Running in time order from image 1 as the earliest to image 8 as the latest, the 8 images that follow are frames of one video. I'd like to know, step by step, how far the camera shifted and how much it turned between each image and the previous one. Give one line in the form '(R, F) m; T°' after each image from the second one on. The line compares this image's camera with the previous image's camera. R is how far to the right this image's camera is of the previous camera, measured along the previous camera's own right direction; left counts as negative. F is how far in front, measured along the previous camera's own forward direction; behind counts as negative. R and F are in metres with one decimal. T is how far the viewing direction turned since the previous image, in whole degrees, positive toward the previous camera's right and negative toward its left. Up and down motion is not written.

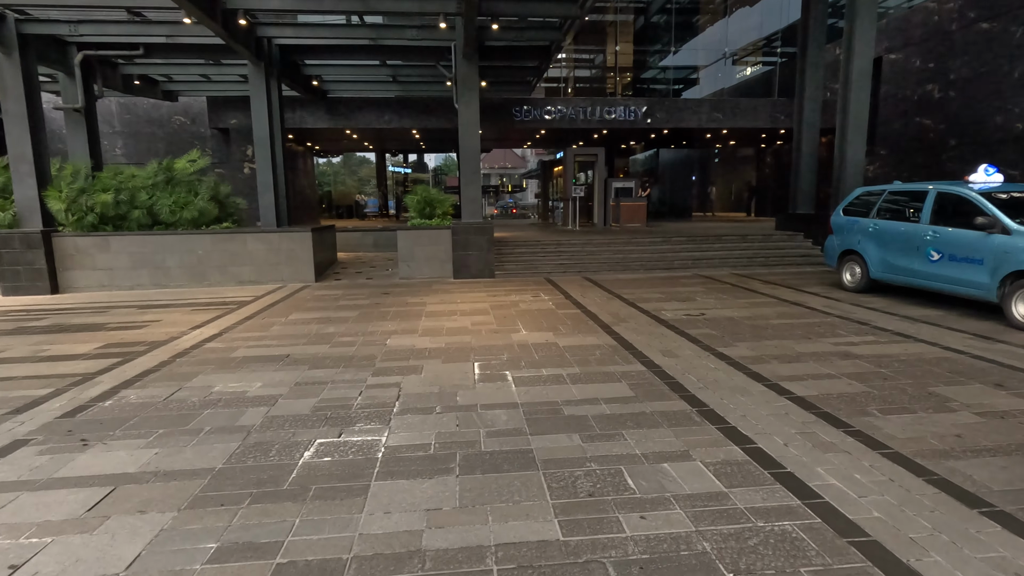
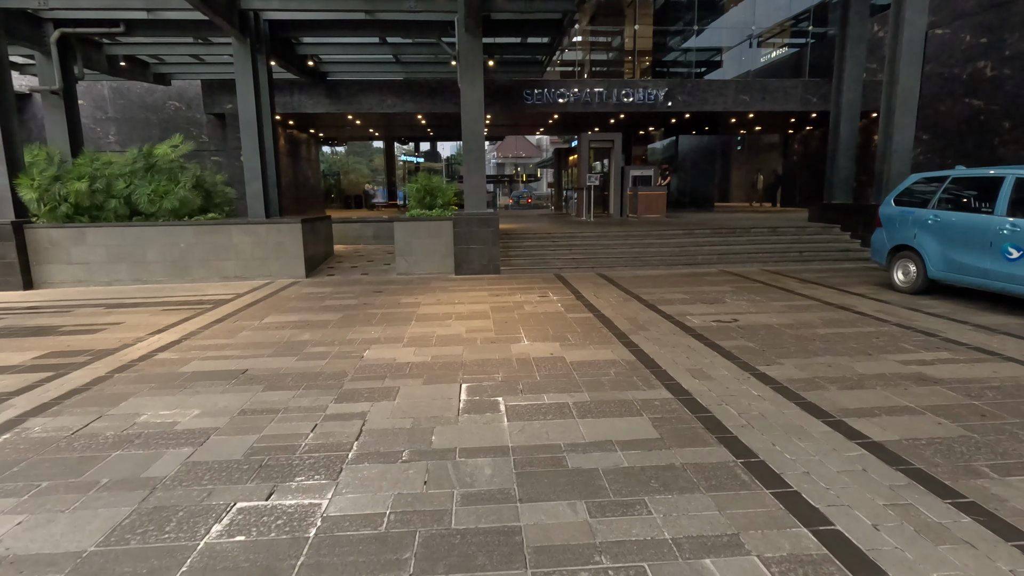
(+0.2, +1.0) m; -2°
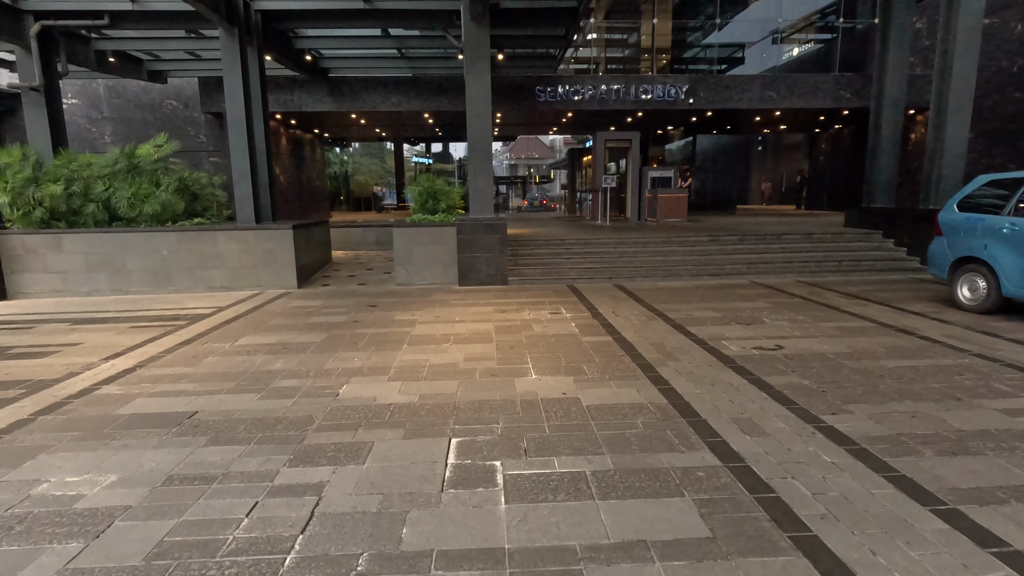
(+0.1, +1.0) m; -1°
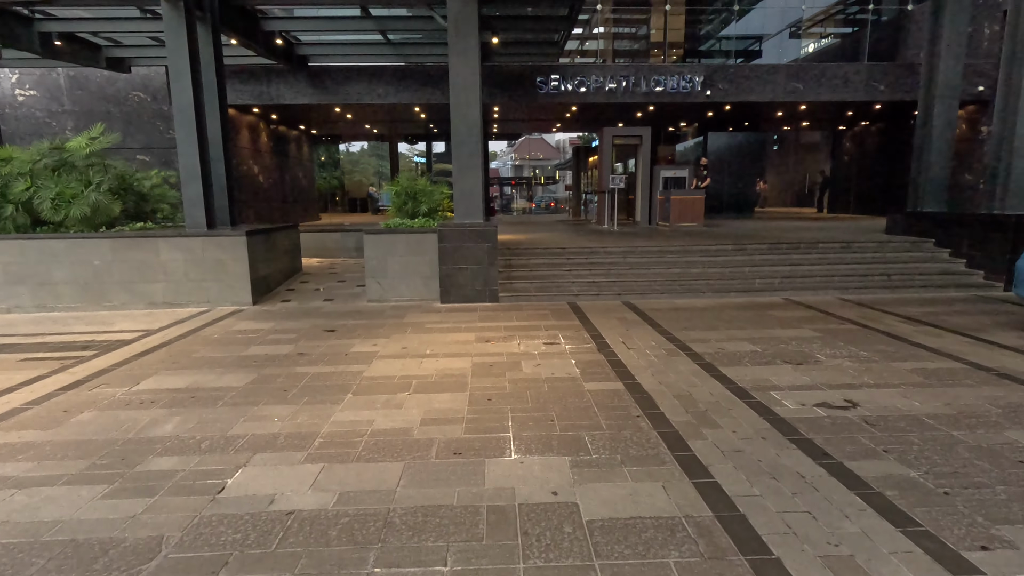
(+0.2, +1.5) m; -1°
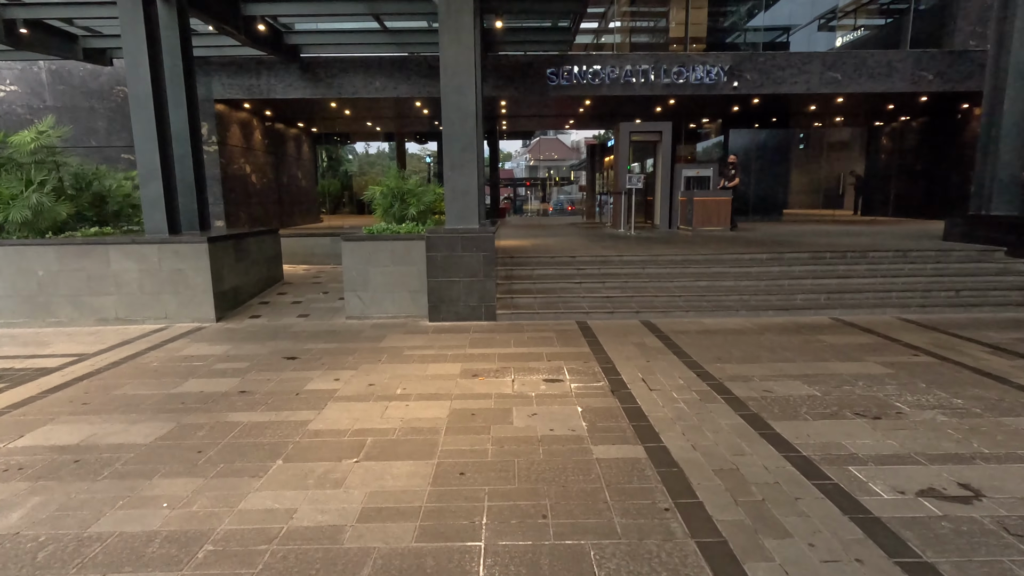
(+0.2, +1.2) m; -2°
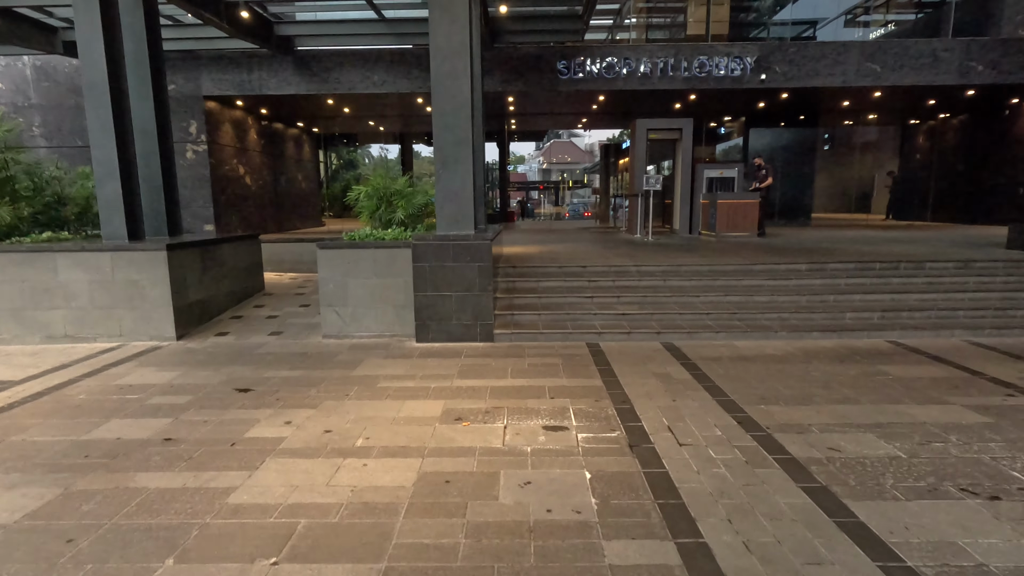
(+0.2, +1.0) m; -1°
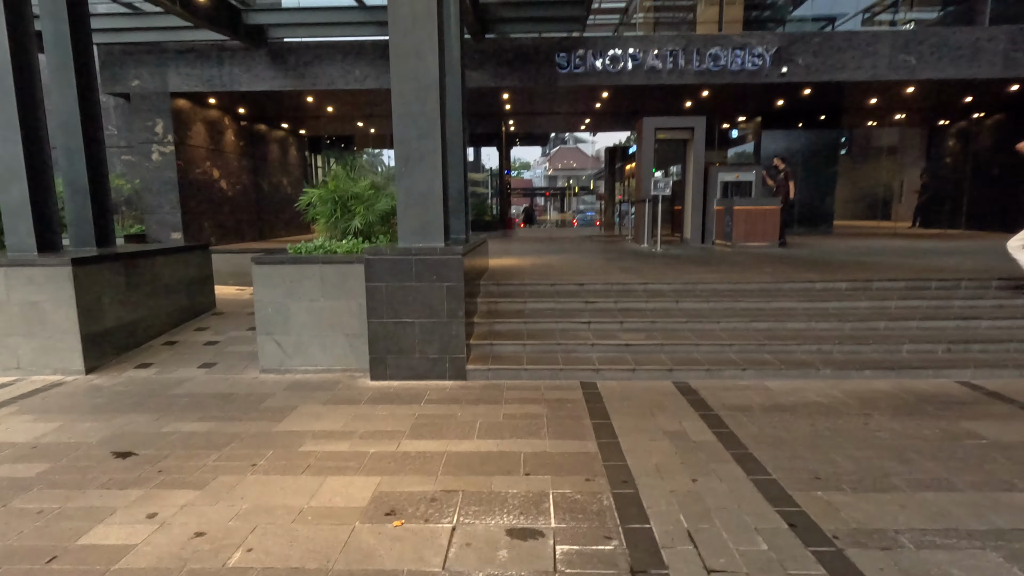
(+0.3, +1.2) m; -1°
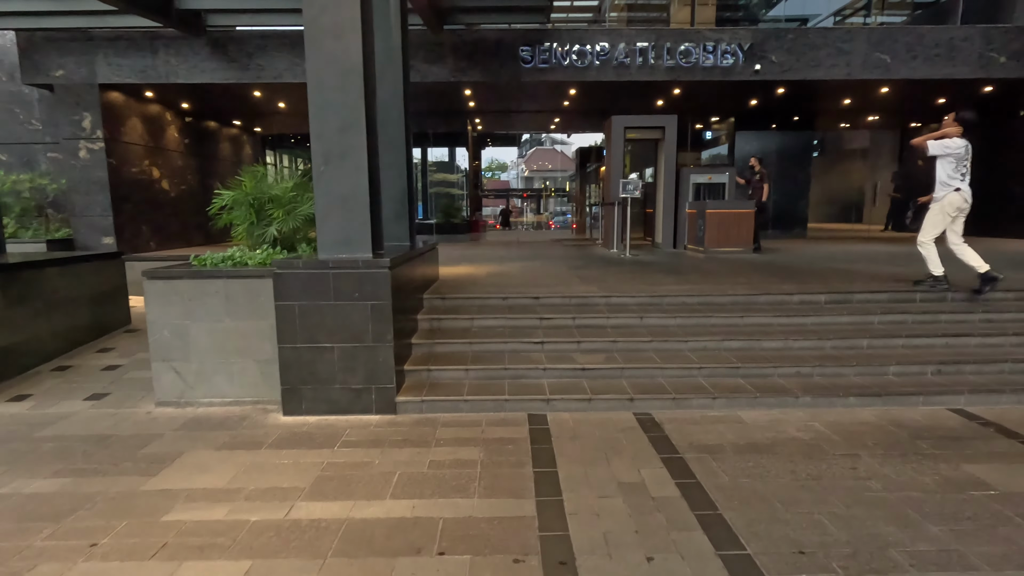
(+0.4, +0.7) m; +2°
